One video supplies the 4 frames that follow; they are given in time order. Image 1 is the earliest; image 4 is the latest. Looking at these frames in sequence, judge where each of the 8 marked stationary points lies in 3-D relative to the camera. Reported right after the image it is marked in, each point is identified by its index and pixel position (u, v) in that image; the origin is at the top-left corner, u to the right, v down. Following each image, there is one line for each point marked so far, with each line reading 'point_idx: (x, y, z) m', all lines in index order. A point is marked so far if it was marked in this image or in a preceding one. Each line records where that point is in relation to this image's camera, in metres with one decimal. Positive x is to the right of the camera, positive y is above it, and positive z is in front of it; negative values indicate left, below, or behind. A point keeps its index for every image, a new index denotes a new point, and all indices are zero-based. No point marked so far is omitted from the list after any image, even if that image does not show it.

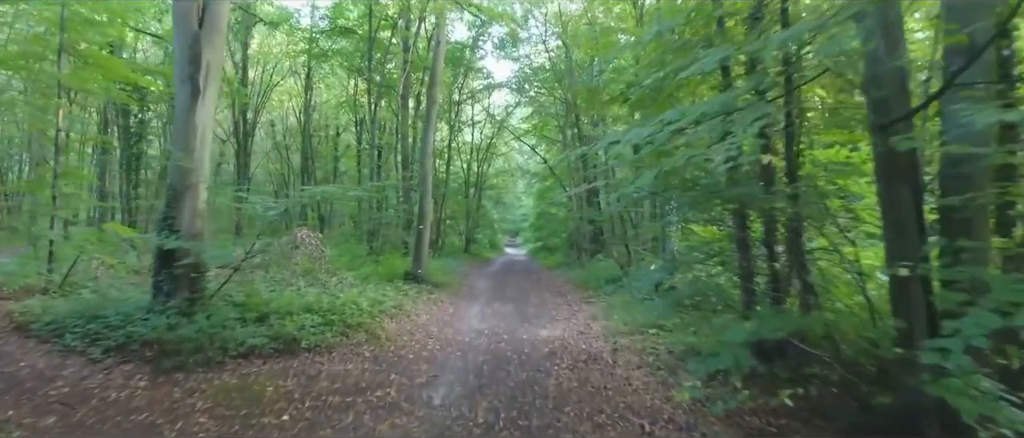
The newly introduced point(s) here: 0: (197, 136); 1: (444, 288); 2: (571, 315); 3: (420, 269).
0: (-4.4, +1.2, +8.5) m
1: (-1.9, -1.9, +17.0) m
2: (+1.3, -2.1, +13.1) m
3: (-2.6, -1.4, +16.9) m
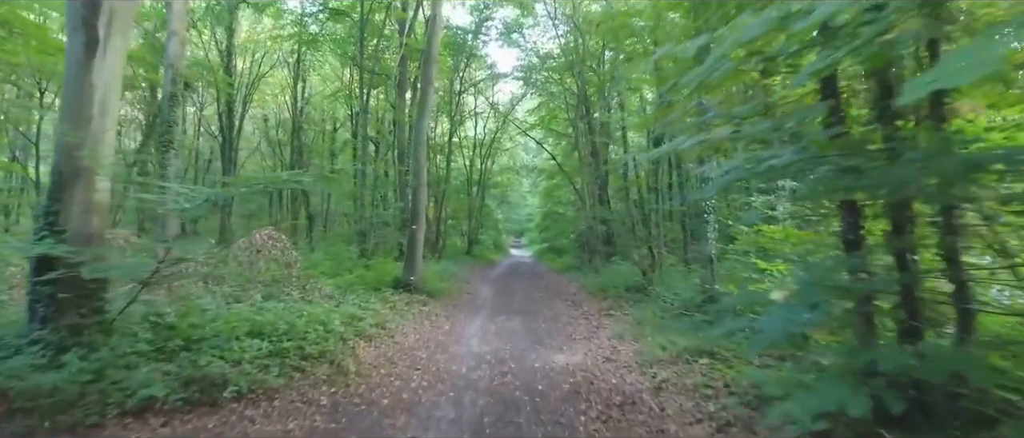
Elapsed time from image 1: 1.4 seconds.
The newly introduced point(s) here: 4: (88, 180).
0: (-4.3, +1.2, +6.3) m
1: (-1.7, -1.9, +14.8) m
2: (+1.4, -2.1, +10.8) m
3: (-2.4, -1.4, +14.6) m
4: (-4.3, +0.4, +6.2) m
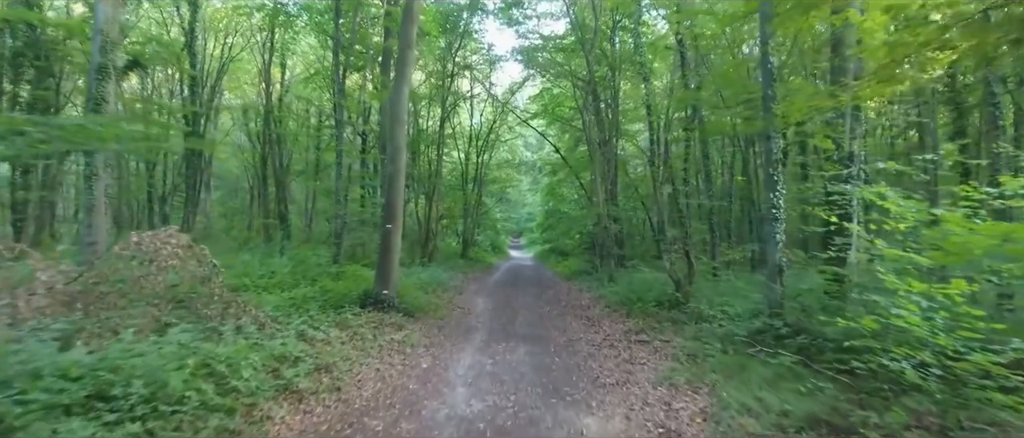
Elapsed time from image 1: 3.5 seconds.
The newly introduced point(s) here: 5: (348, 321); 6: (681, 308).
0: (-4.3, +1.3, +3.2) m
1: (-1.7, -1.9, +11.7) m
2: (+1.5, -2.0, +7.7) m
3: (-2.4, -1.3, +11.5) m
4: (-4.3, +0.4, +3.1) m
5: (-2.6, -1.6, +9.6) m
6: (+3.3, -1.8, +12.0) m
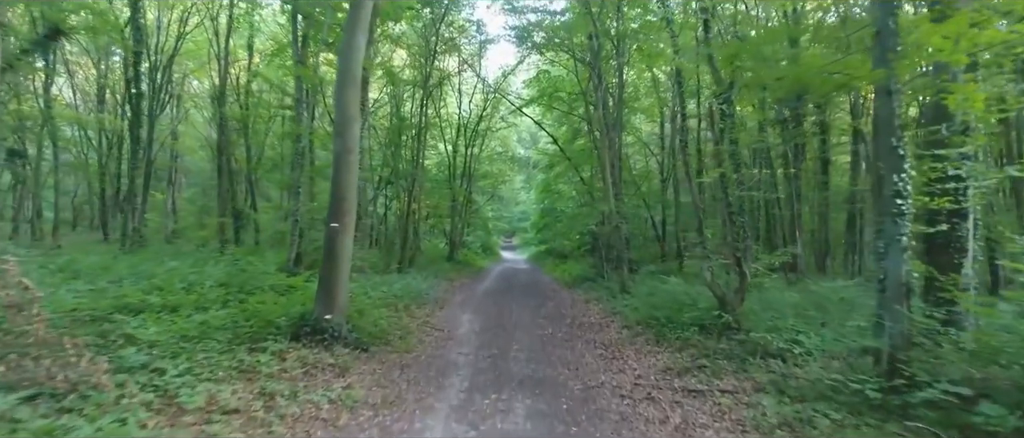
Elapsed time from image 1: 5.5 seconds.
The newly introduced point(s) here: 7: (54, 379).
0: (-4.3, +1.3, 0.0) m
1: (-1.8, -1.8, +8.5) m
2: (+1.4, -1.9, +4.6) m
3: (-2.5, -1.3, +8.3) m
4: (-4.3, +0.5, 0.0) m
5: (-2.6, -1.5, +6.5) m
6: (+3.2, -1.7, +8.9) m
7: (-3.7, -1.3, +4.9) m
